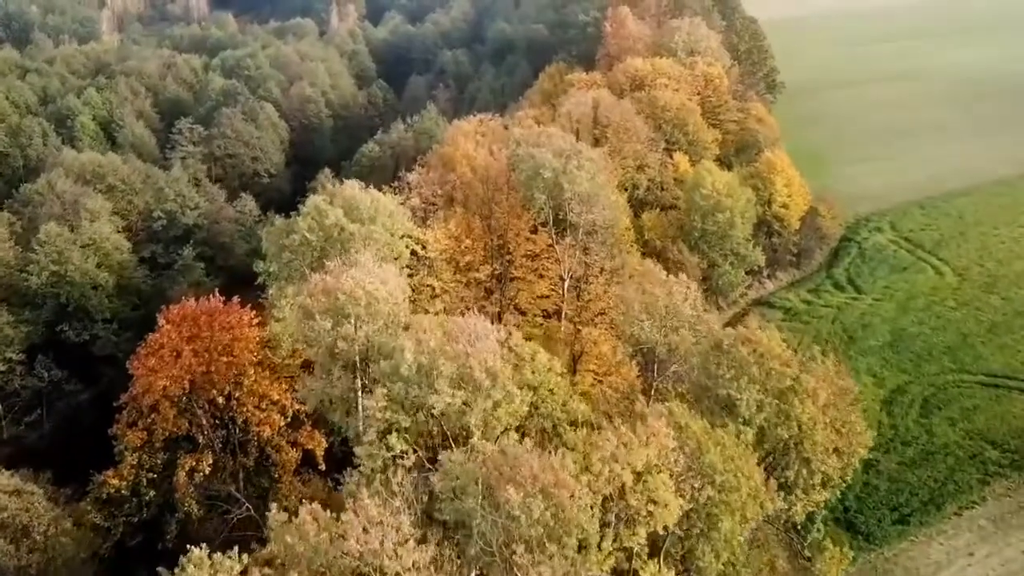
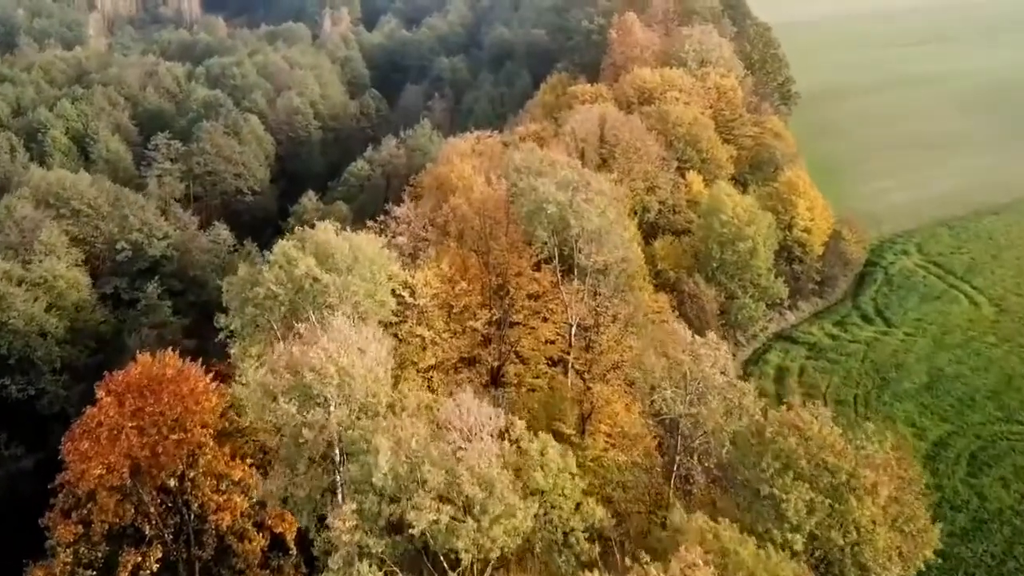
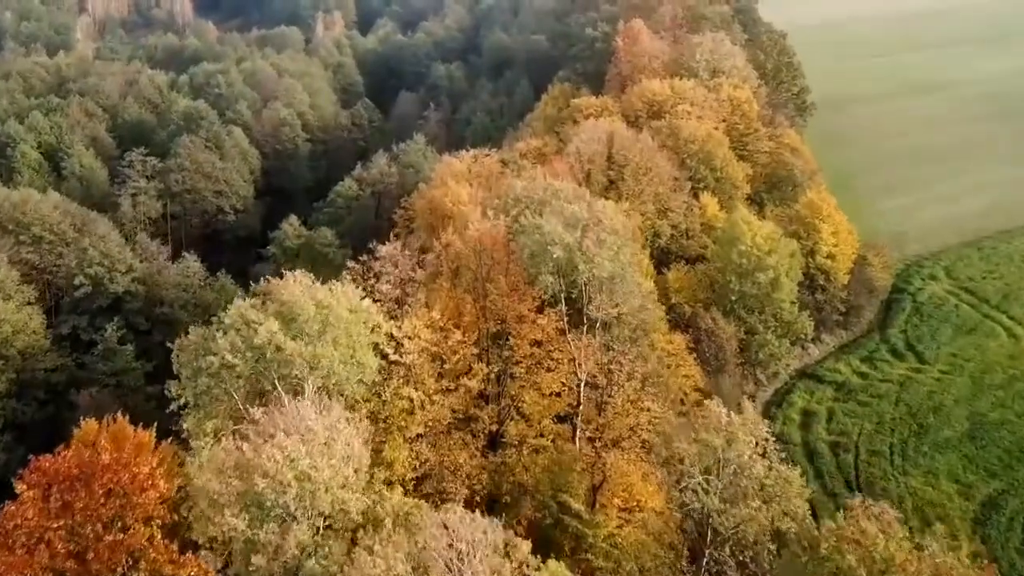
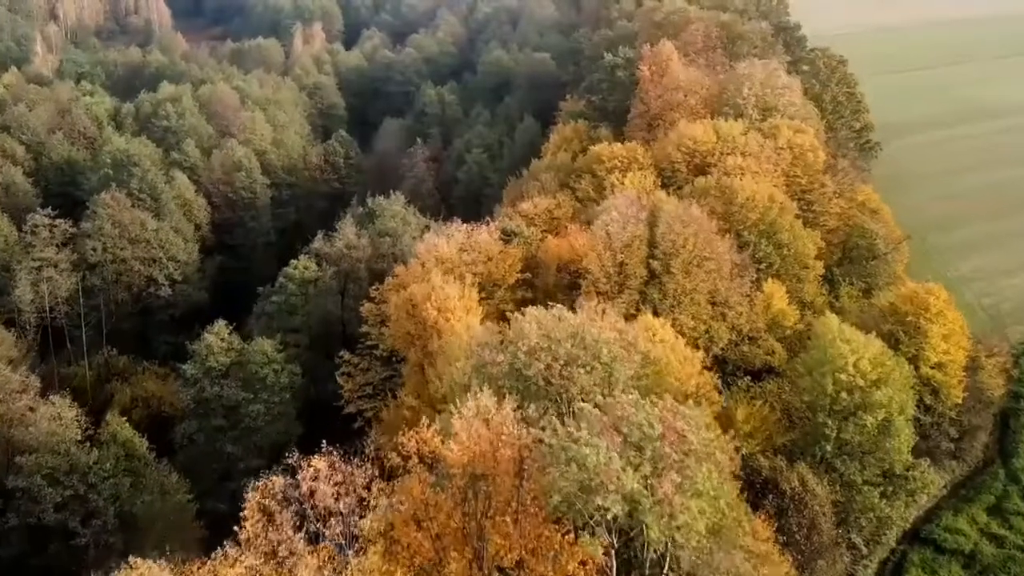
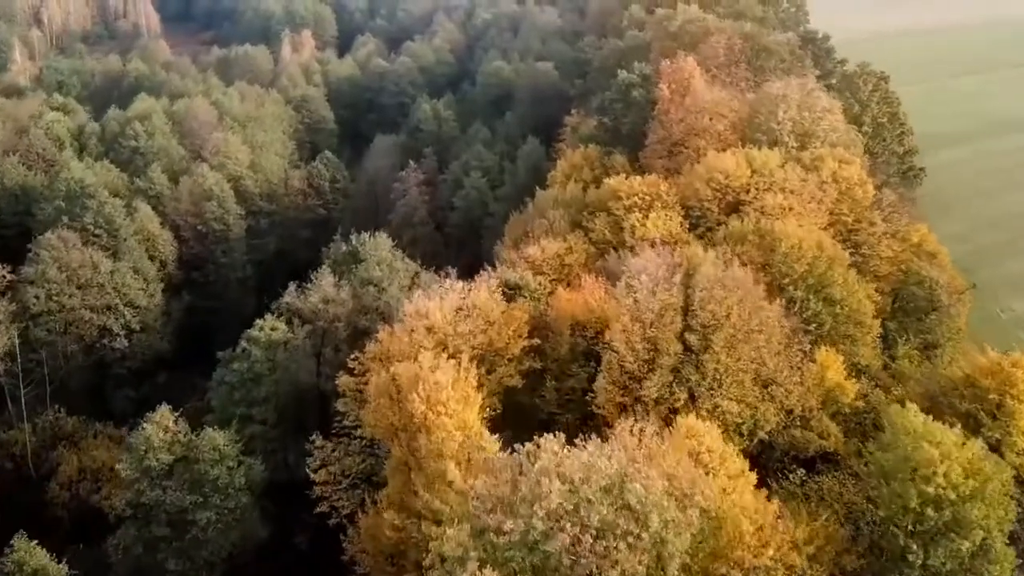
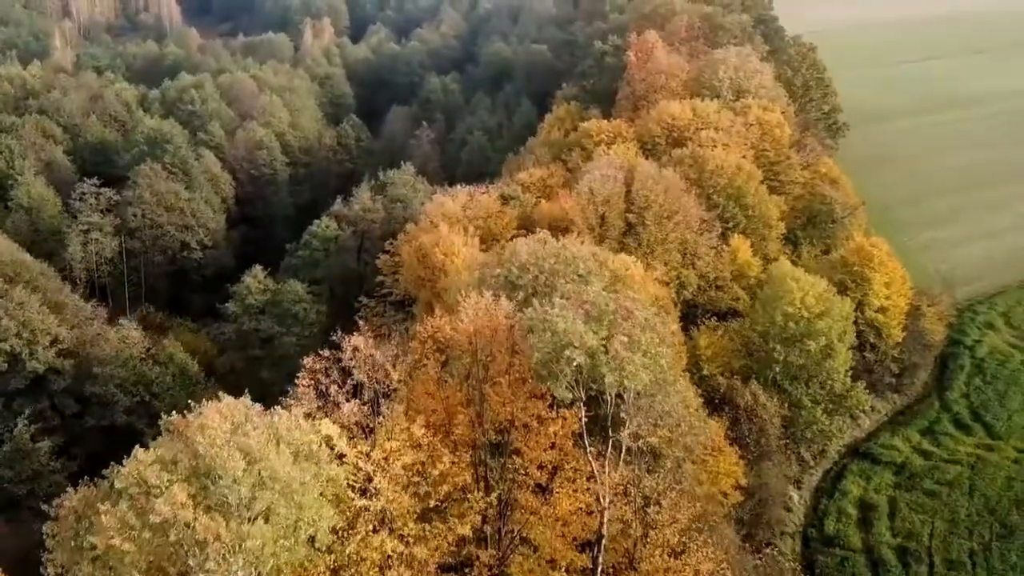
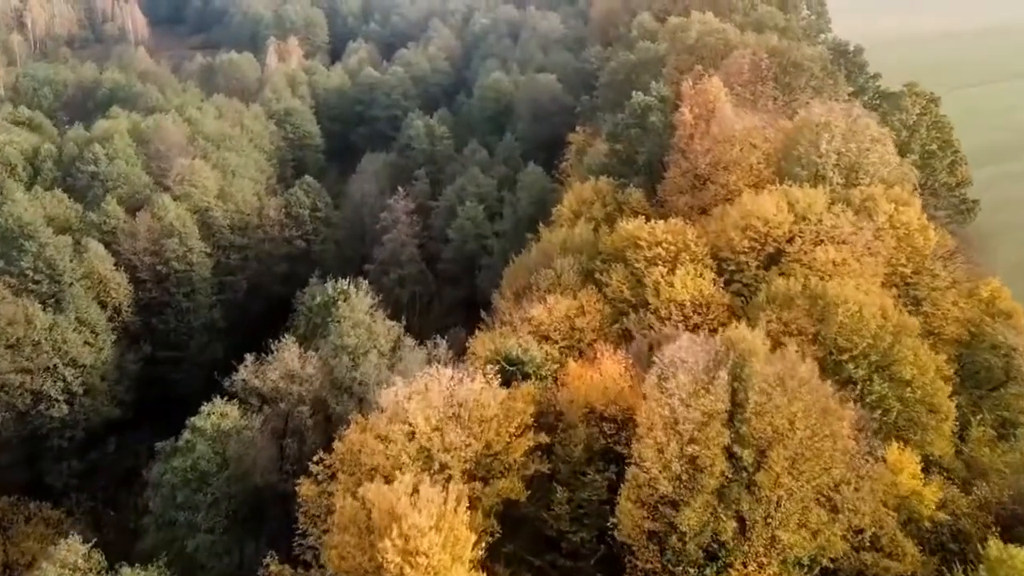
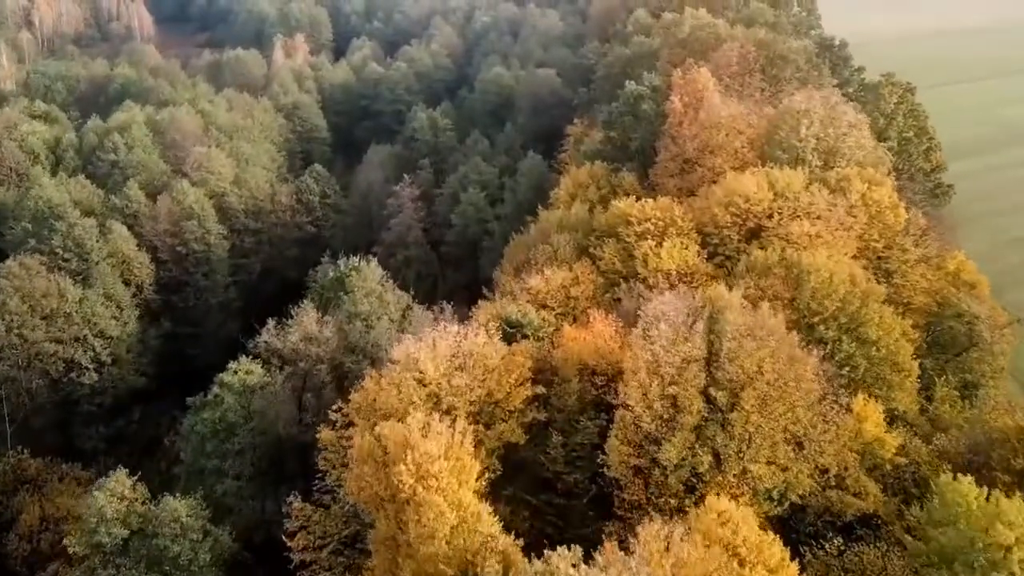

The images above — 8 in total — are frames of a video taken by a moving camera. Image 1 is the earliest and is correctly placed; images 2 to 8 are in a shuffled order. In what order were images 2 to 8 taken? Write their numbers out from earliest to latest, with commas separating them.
2, 3, 6, 4, 5, 8, 7
